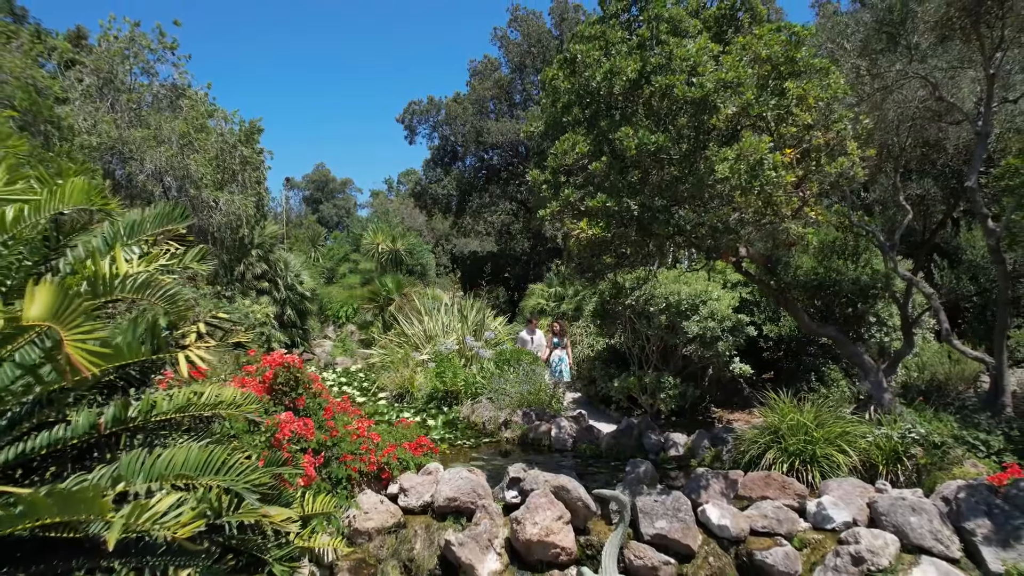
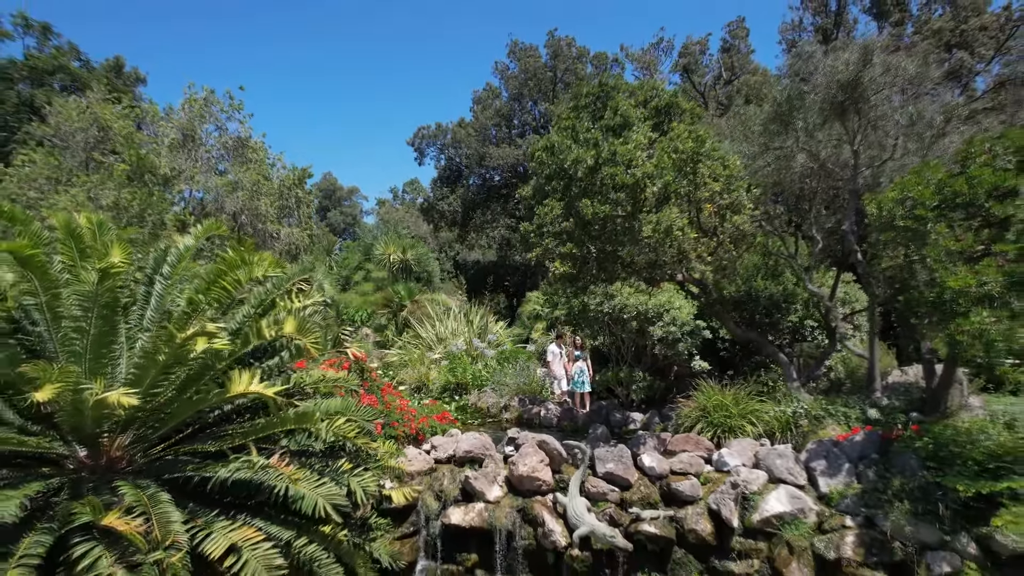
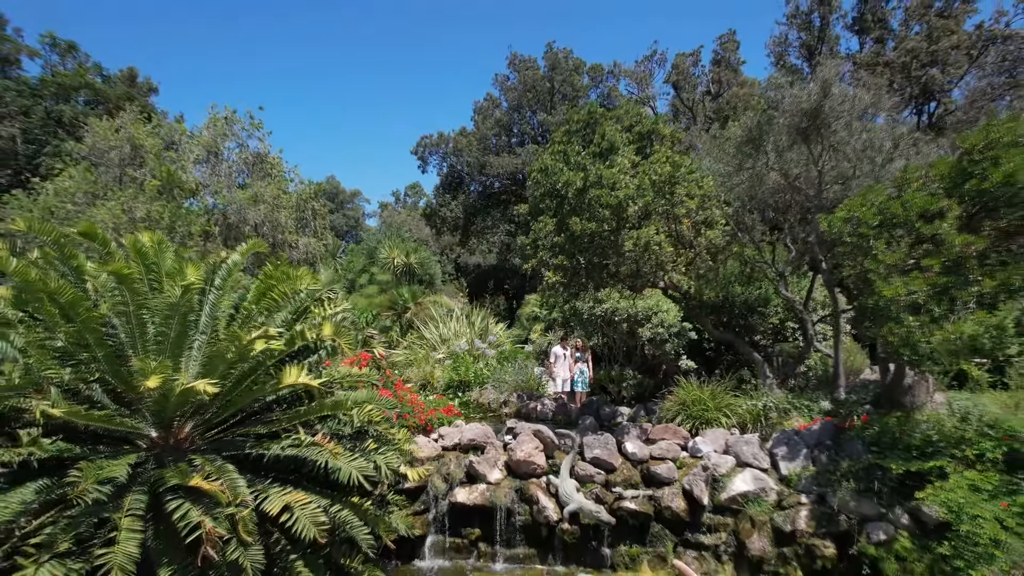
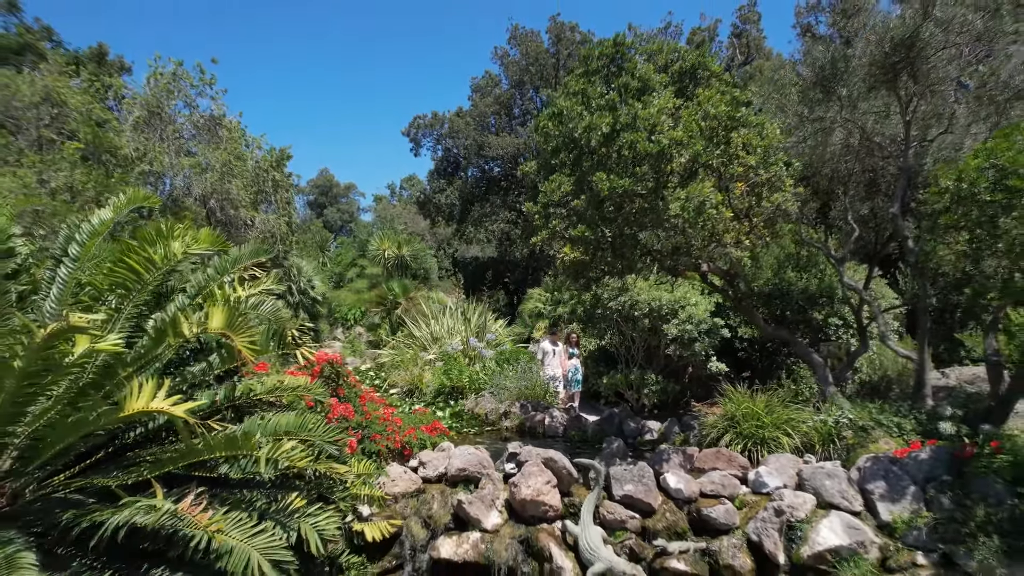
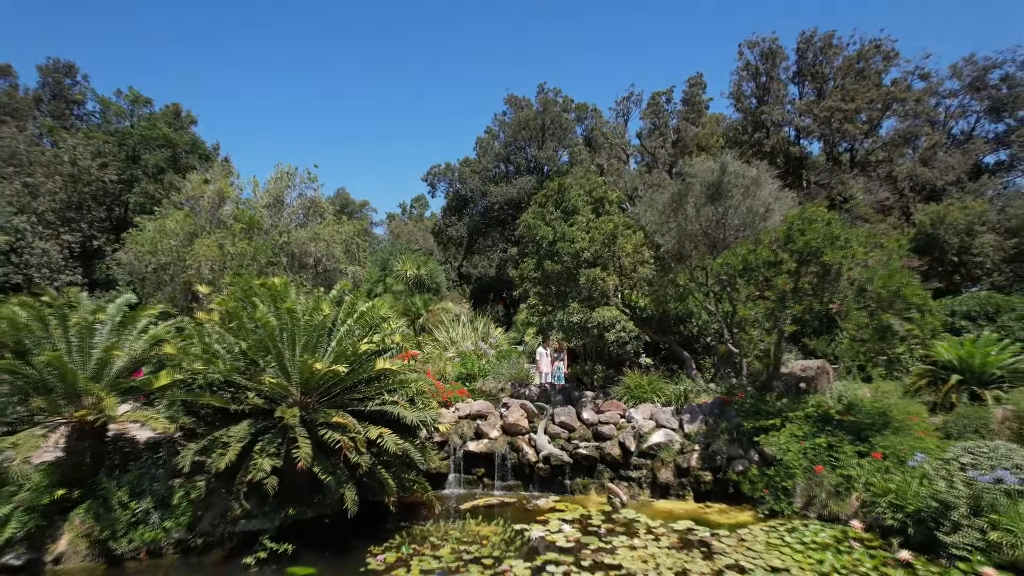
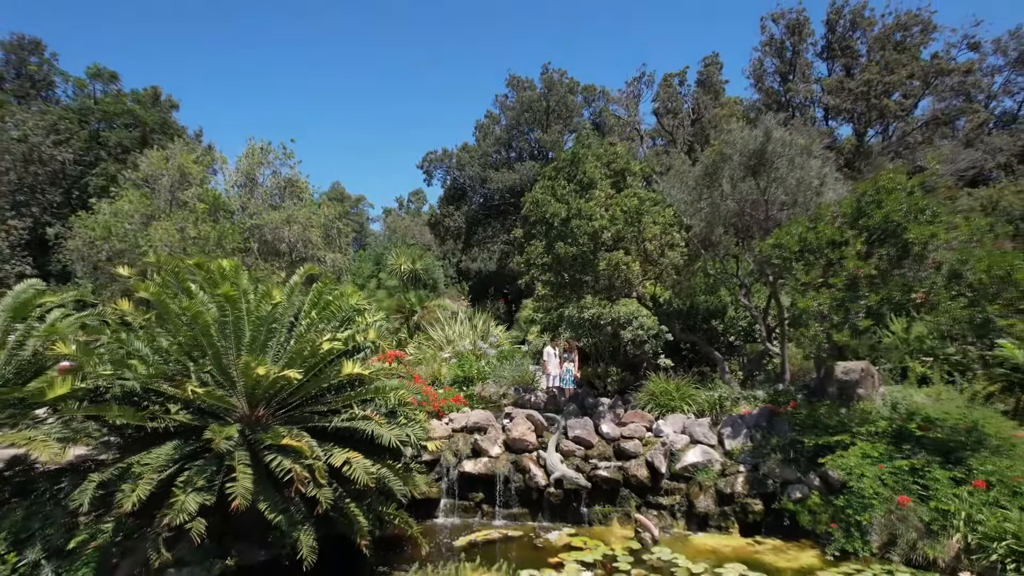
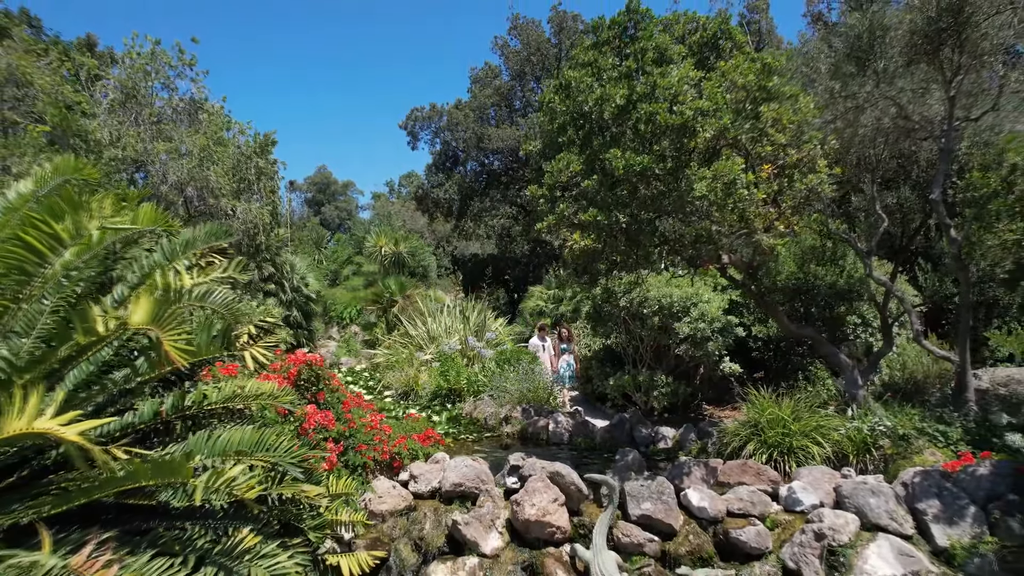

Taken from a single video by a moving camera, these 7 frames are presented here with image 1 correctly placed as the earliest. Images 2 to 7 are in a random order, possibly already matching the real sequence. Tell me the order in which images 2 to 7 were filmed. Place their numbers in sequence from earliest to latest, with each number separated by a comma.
7, 4, 2, 3, 6, 5
